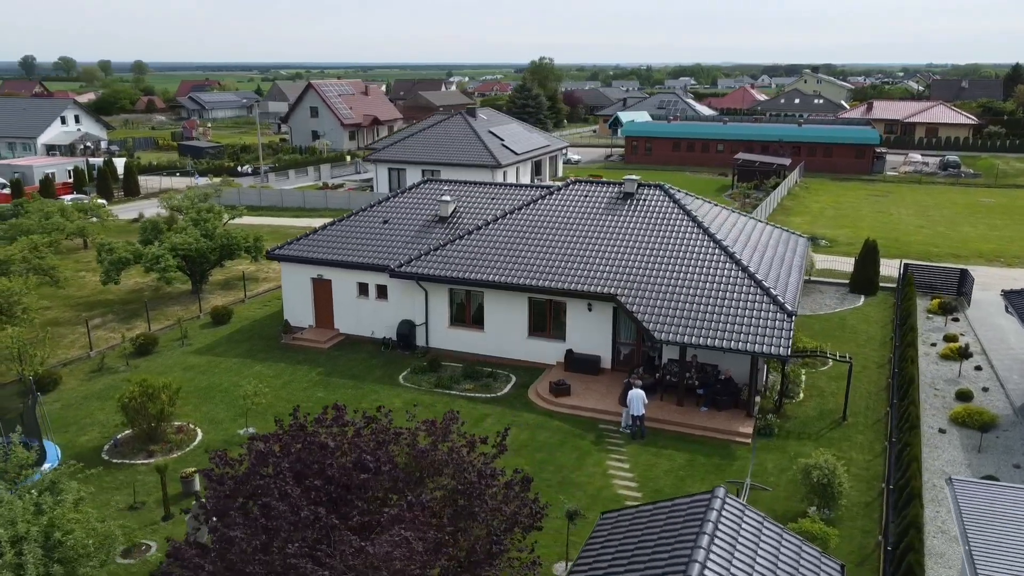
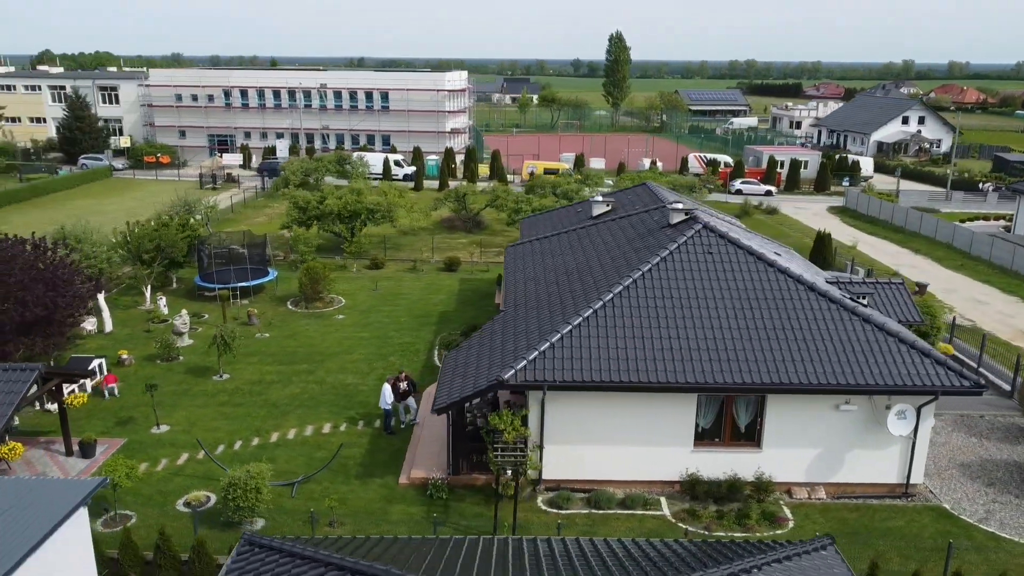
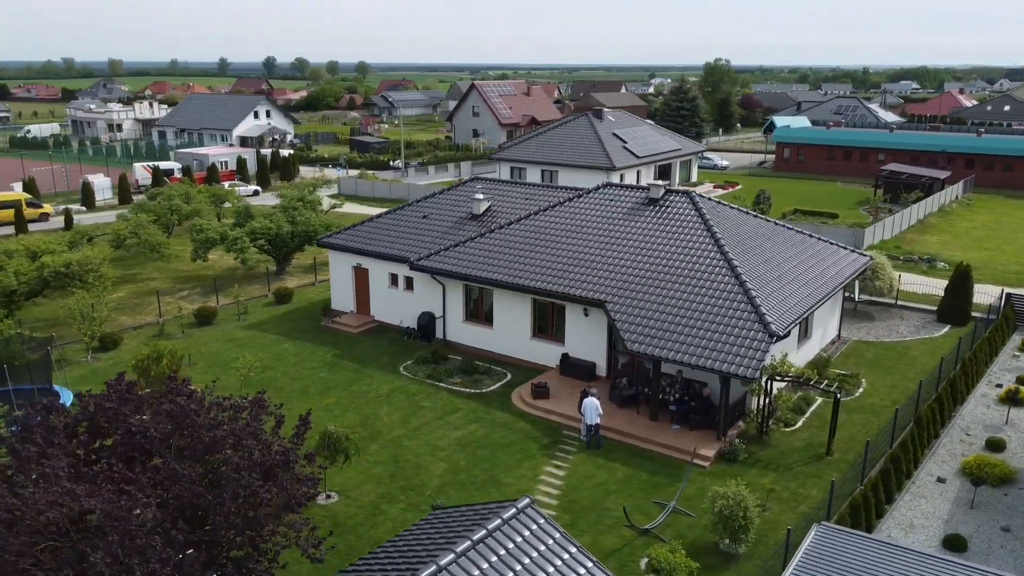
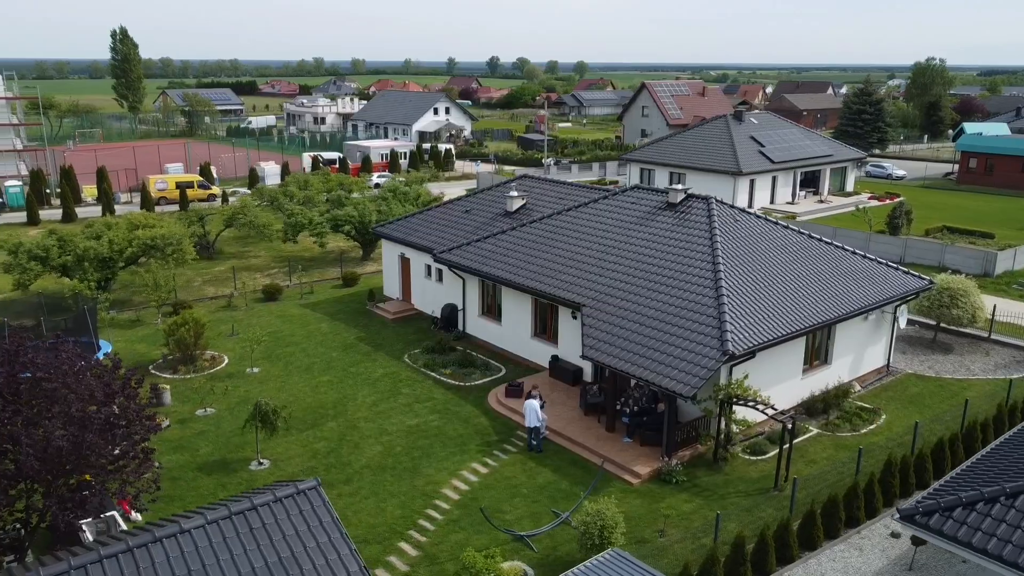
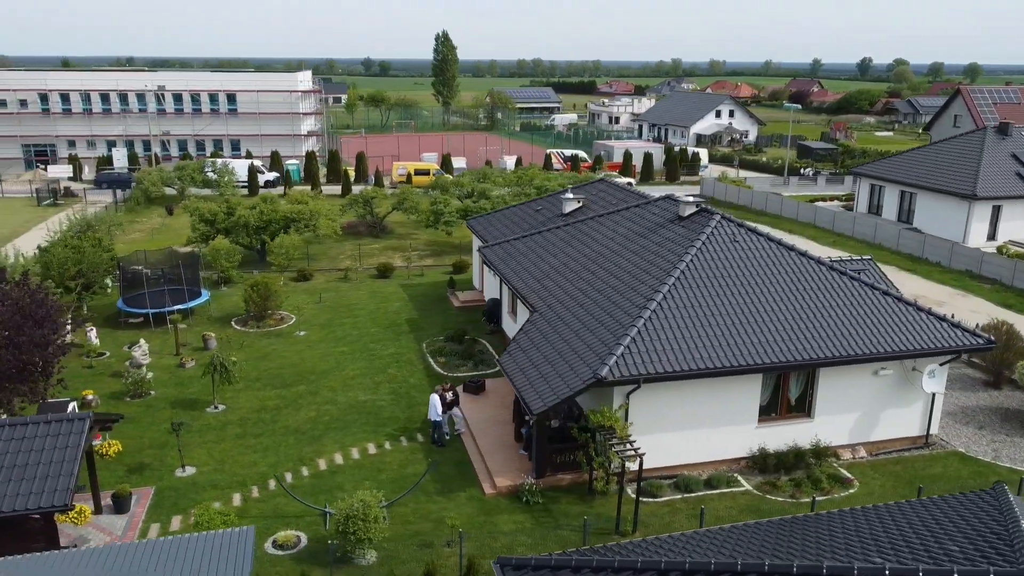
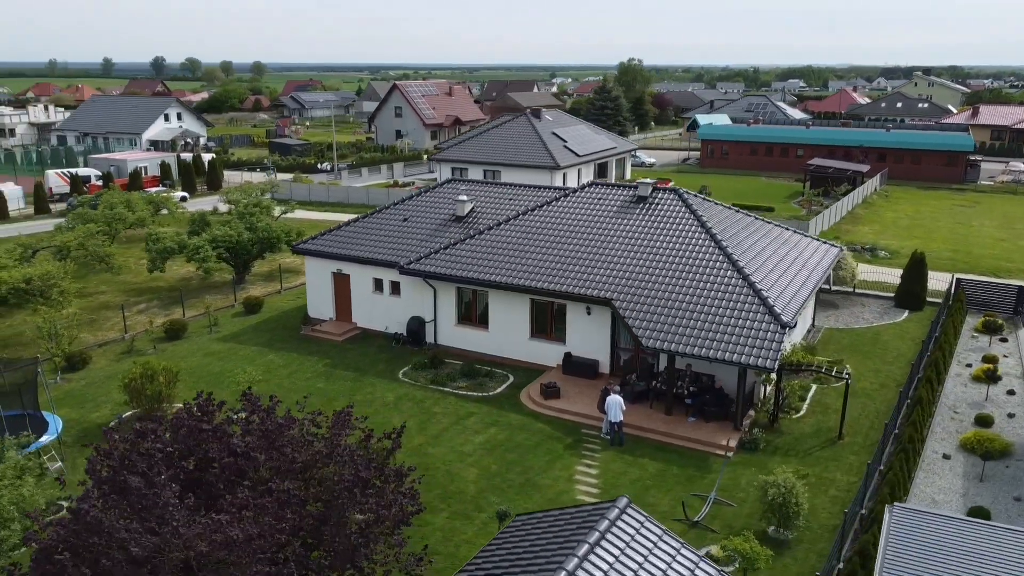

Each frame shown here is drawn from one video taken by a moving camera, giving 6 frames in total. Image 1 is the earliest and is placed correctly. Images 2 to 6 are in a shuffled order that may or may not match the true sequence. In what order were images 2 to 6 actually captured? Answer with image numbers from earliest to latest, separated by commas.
6, 3, 4, 5, 2
